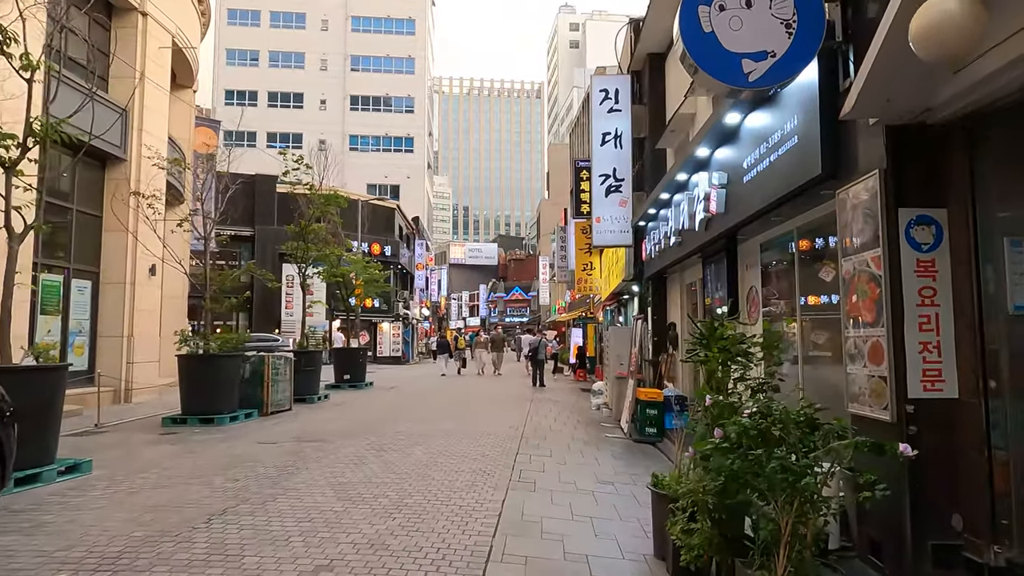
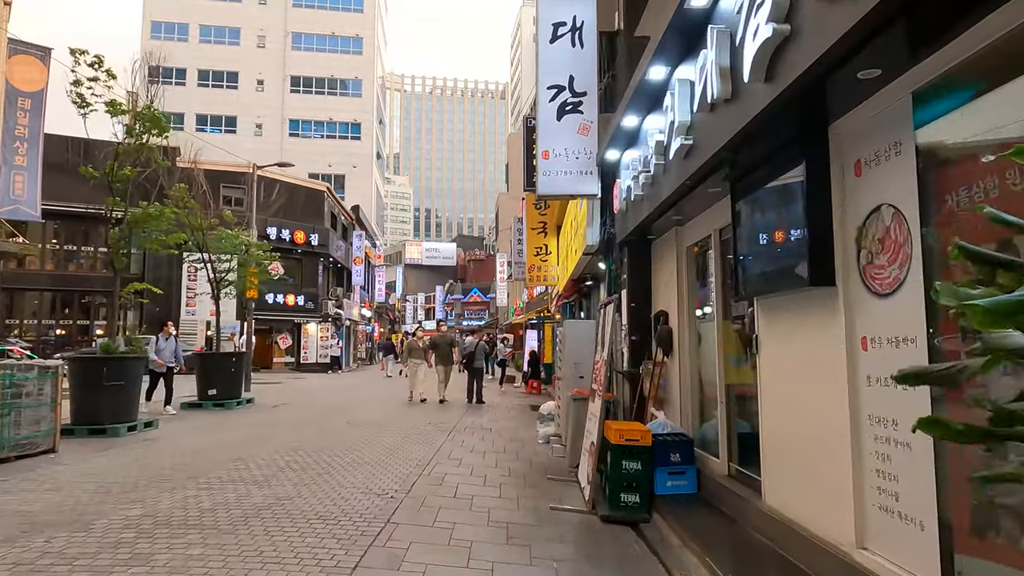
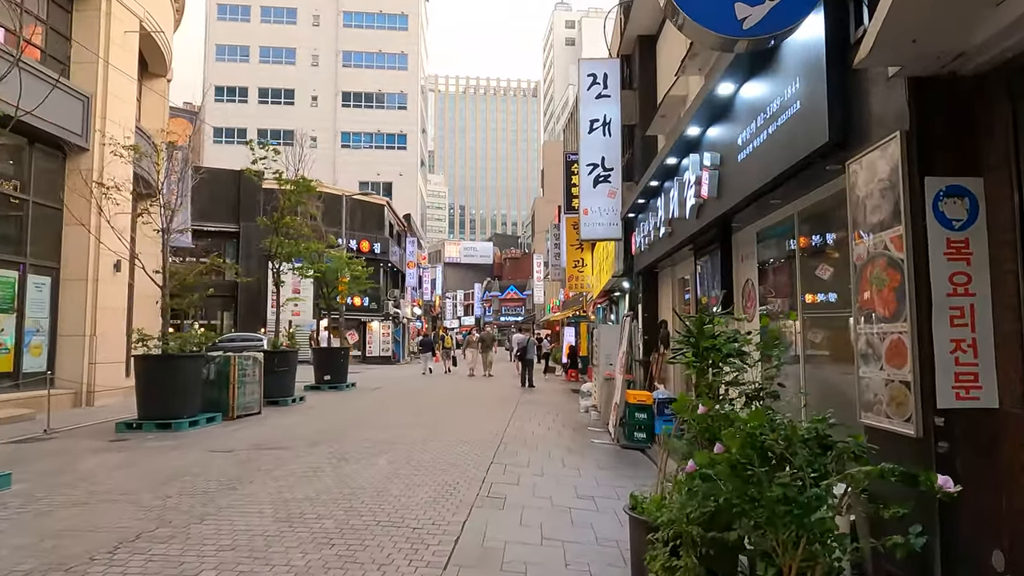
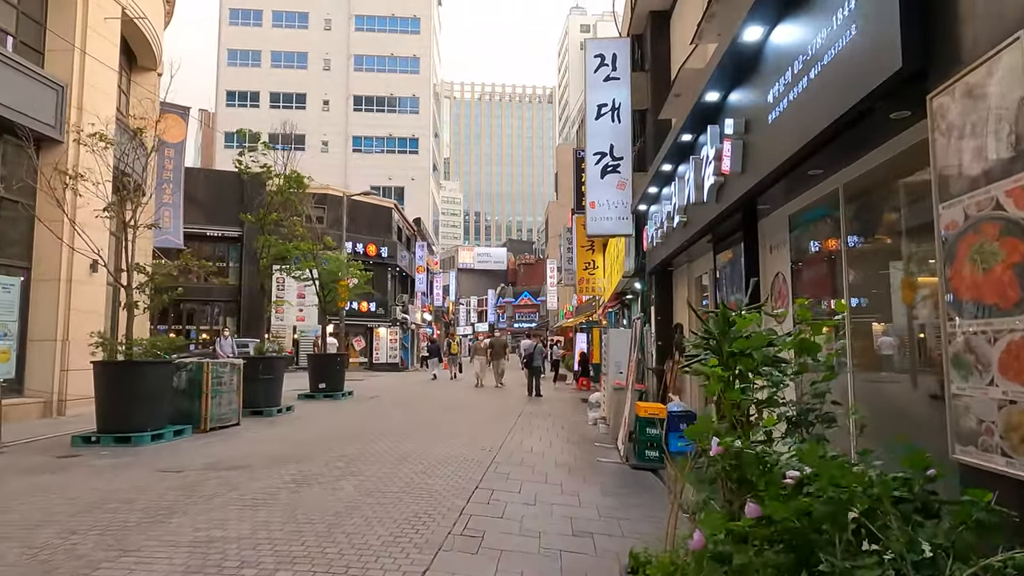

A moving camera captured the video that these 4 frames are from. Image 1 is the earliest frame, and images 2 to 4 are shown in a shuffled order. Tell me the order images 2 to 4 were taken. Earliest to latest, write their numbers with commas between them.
3, 4, 2
